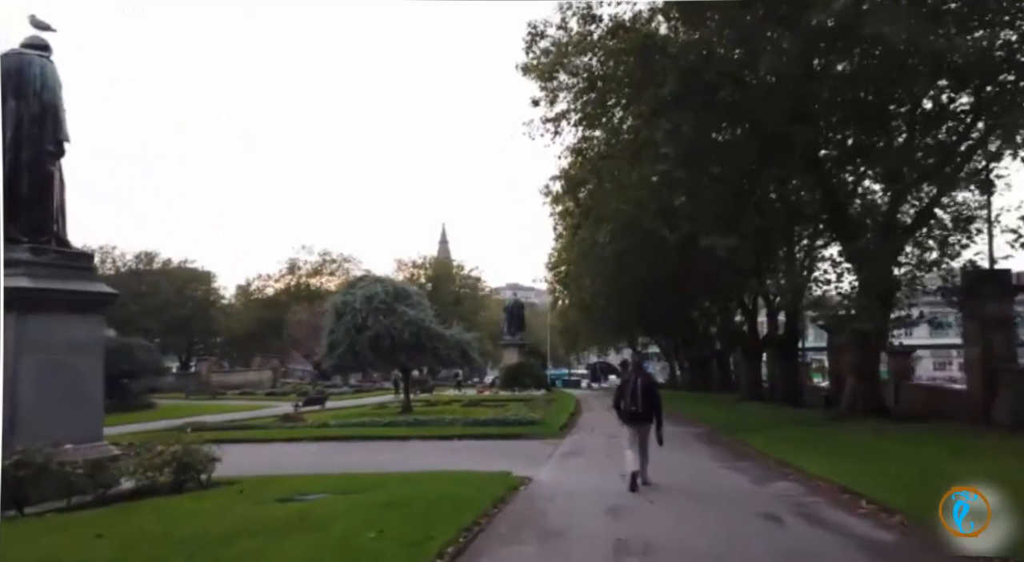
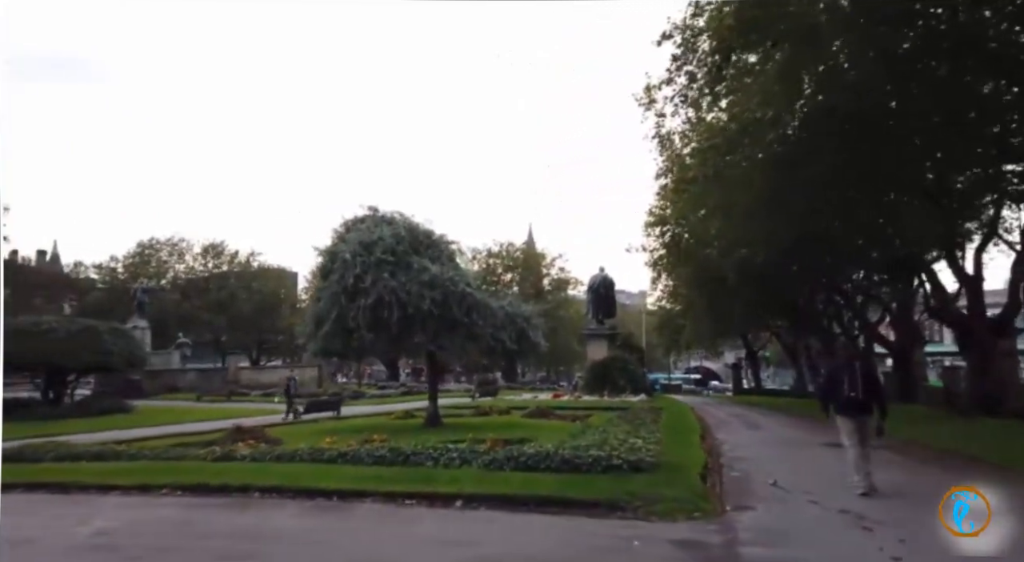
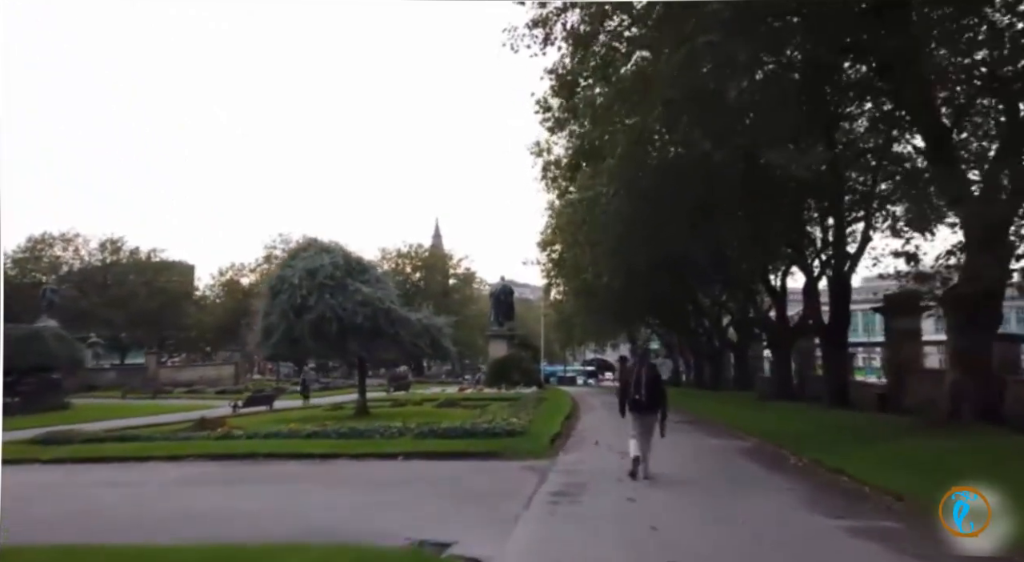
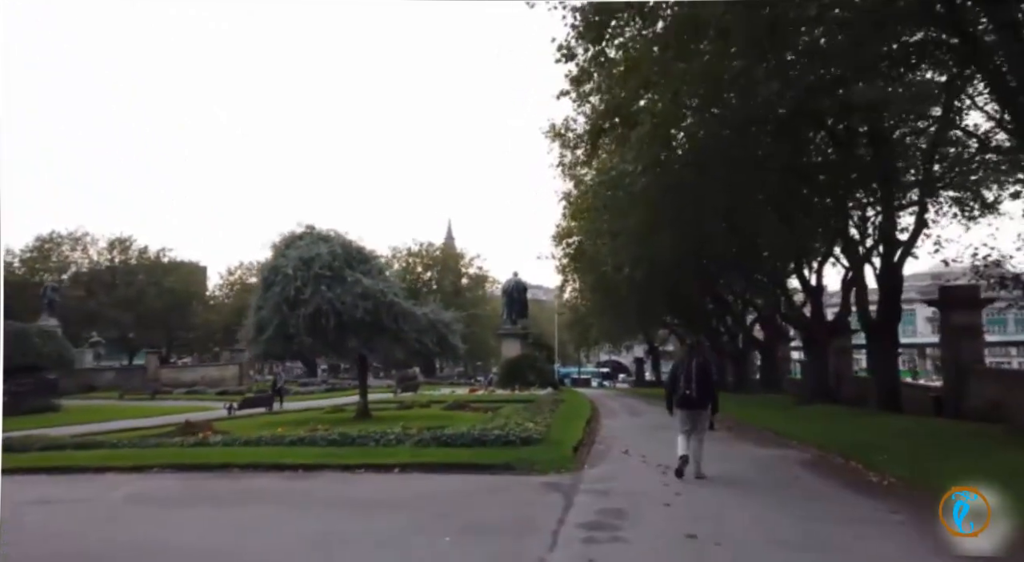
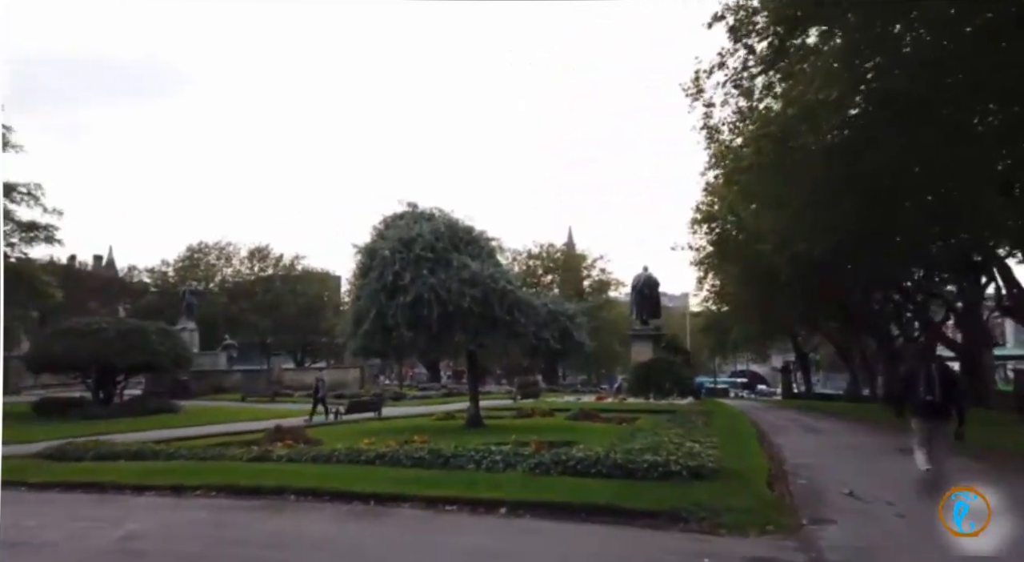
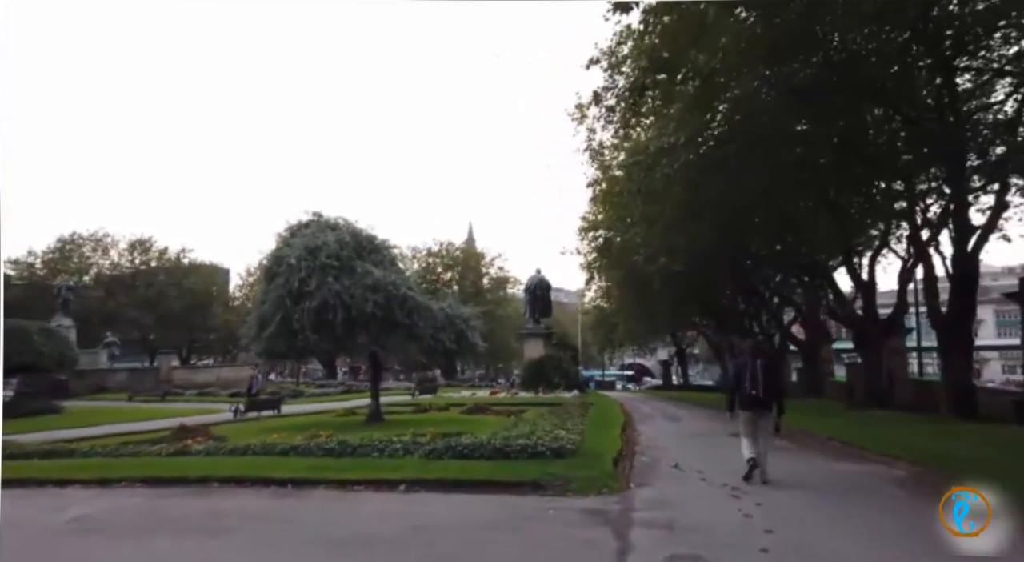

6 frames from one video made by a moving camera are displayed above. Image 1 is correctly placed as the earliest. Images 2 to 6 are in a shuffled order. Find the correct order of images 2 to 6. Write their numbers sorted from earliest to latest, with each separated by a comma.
3, 4, 6, 2, 5
